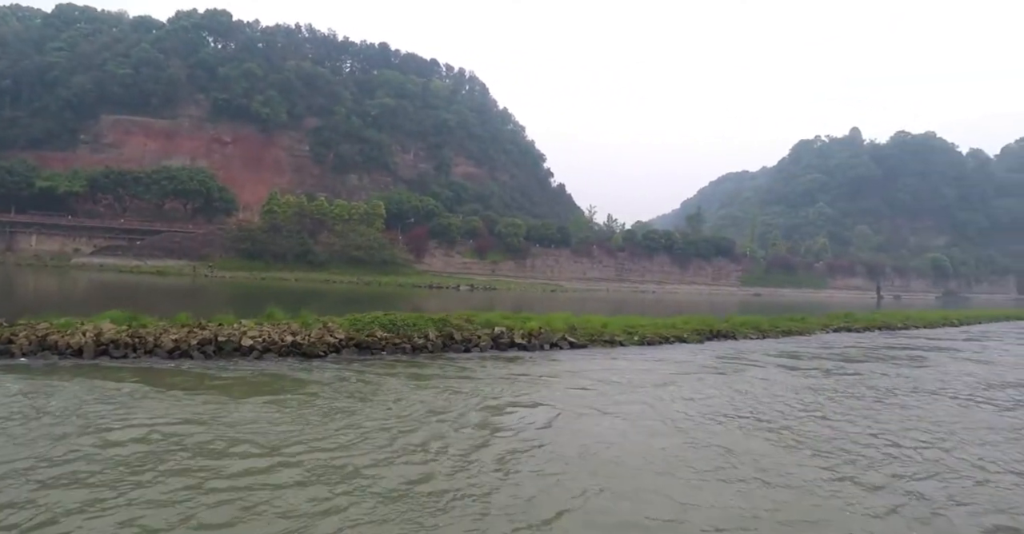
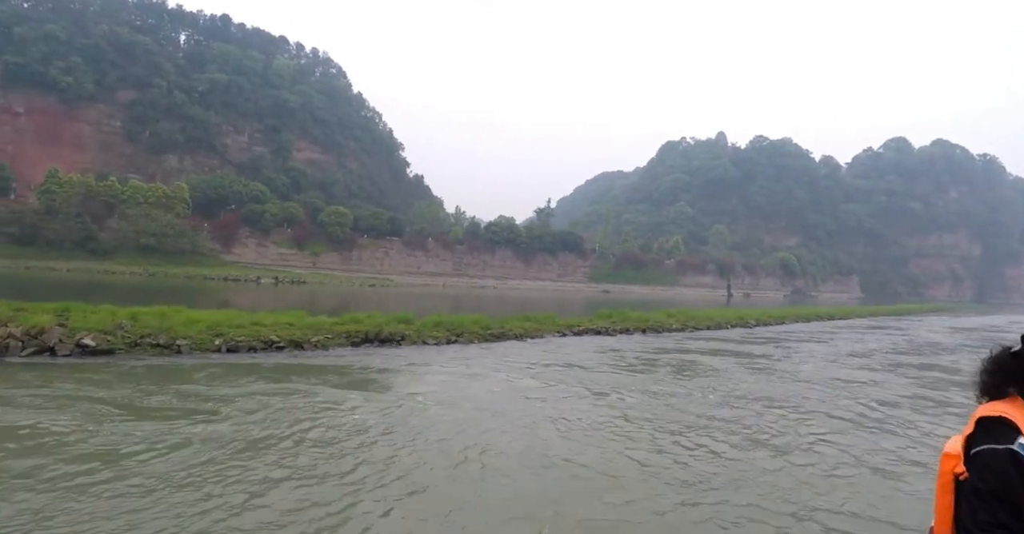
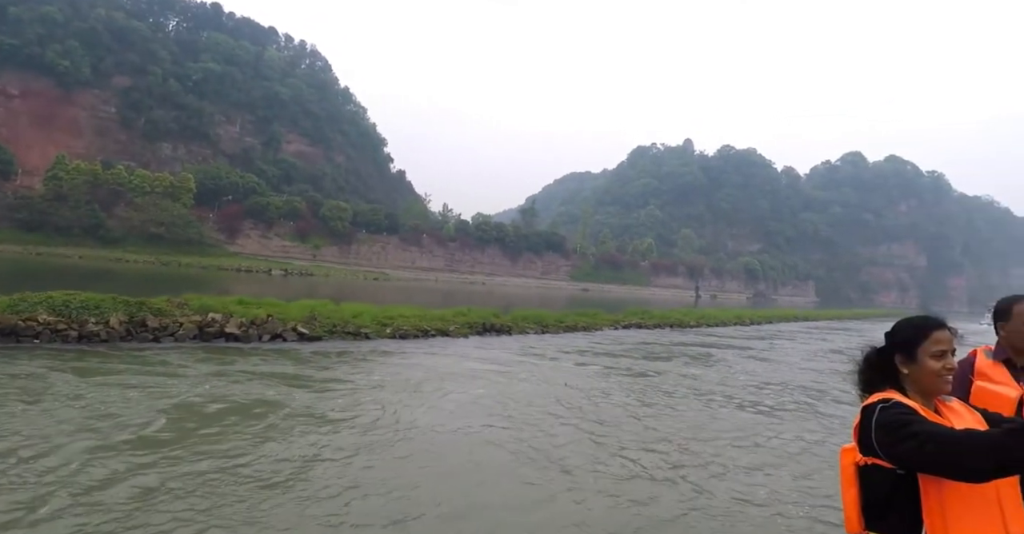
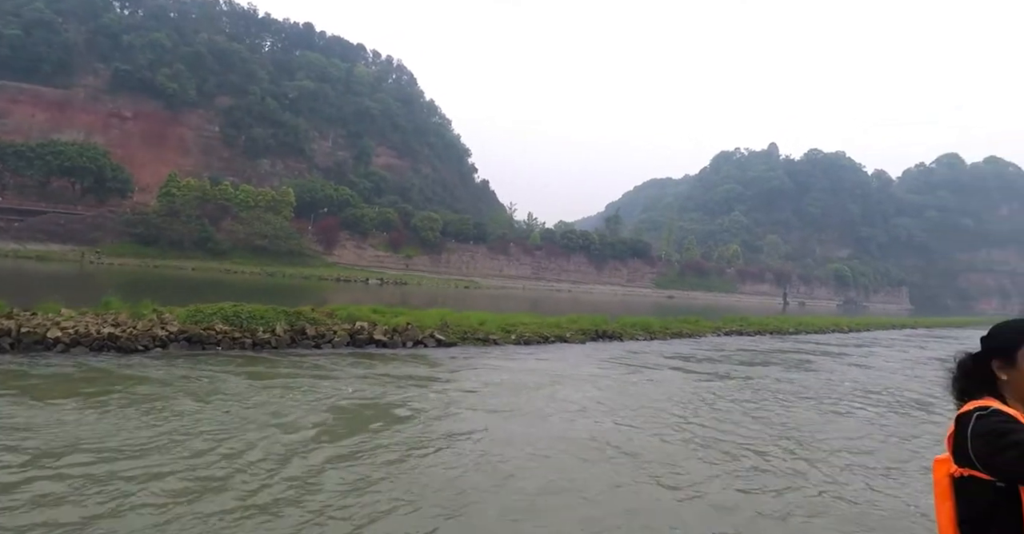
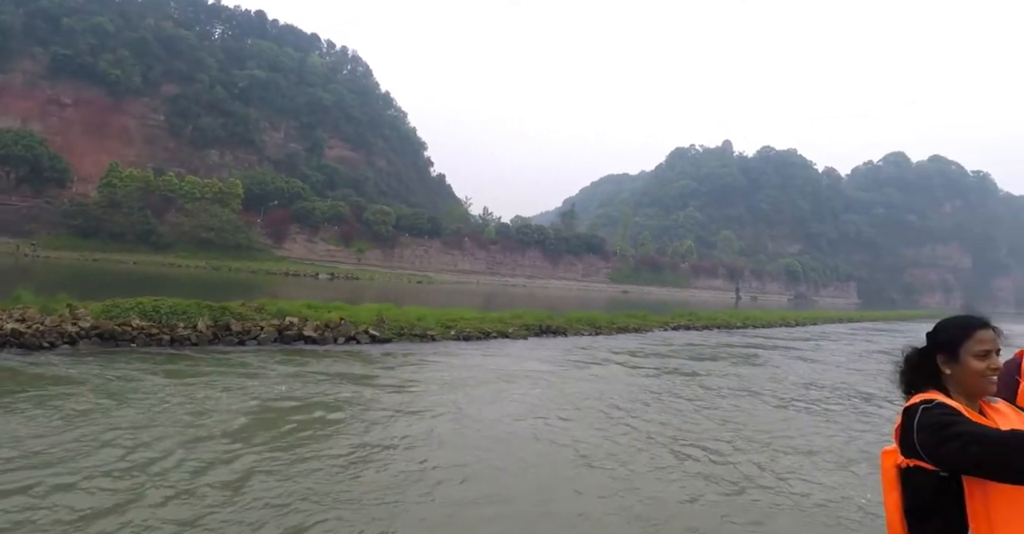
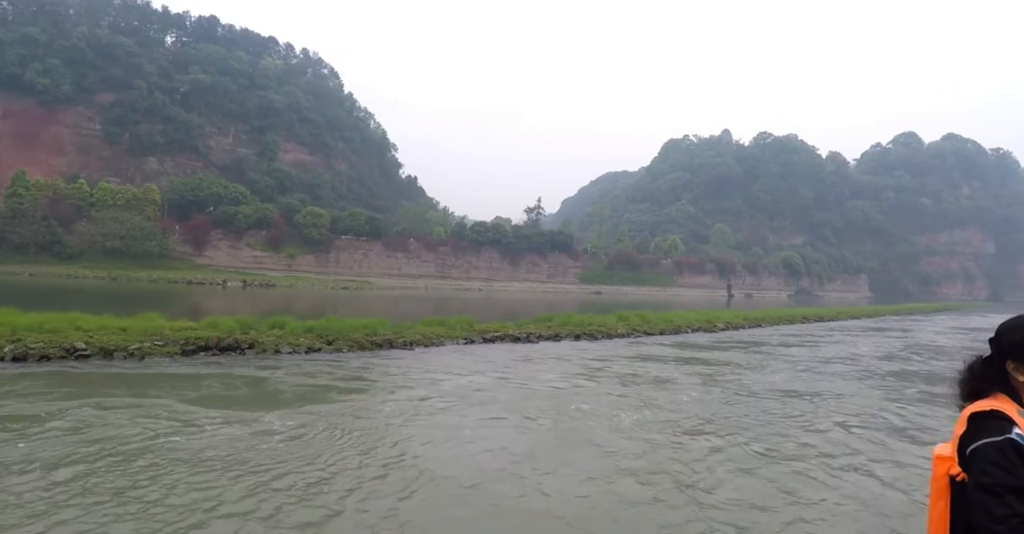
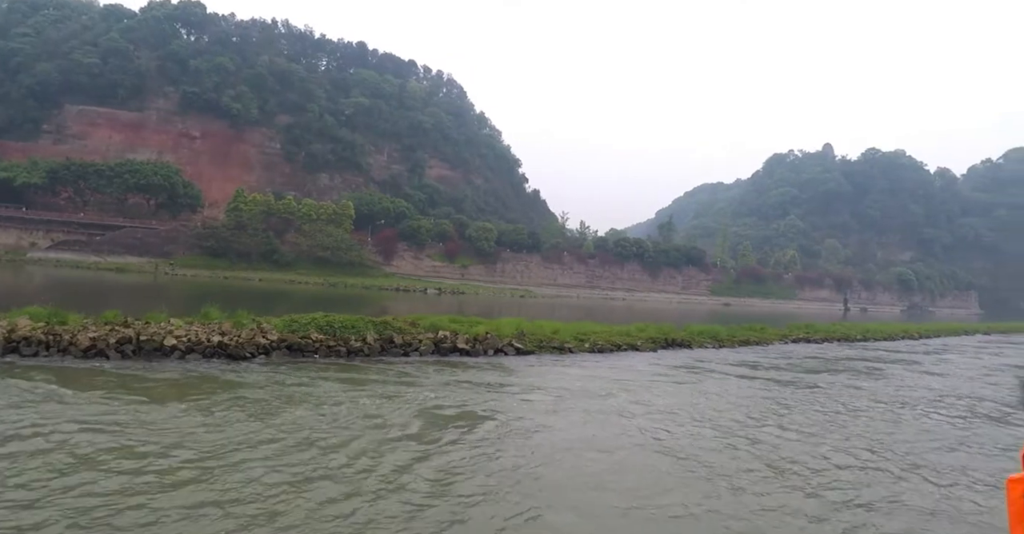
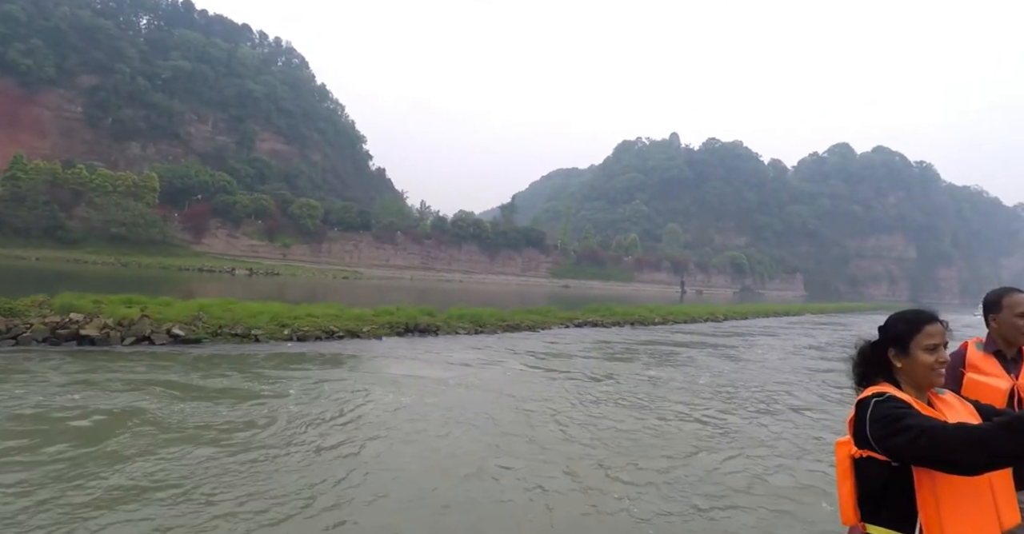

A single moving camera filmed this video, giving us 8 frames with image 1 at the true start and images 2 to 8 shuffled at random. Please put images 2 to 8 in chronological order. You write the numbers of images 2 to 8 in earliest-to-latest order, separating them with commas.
7, 4, 5, 3, 8, 2, 6
